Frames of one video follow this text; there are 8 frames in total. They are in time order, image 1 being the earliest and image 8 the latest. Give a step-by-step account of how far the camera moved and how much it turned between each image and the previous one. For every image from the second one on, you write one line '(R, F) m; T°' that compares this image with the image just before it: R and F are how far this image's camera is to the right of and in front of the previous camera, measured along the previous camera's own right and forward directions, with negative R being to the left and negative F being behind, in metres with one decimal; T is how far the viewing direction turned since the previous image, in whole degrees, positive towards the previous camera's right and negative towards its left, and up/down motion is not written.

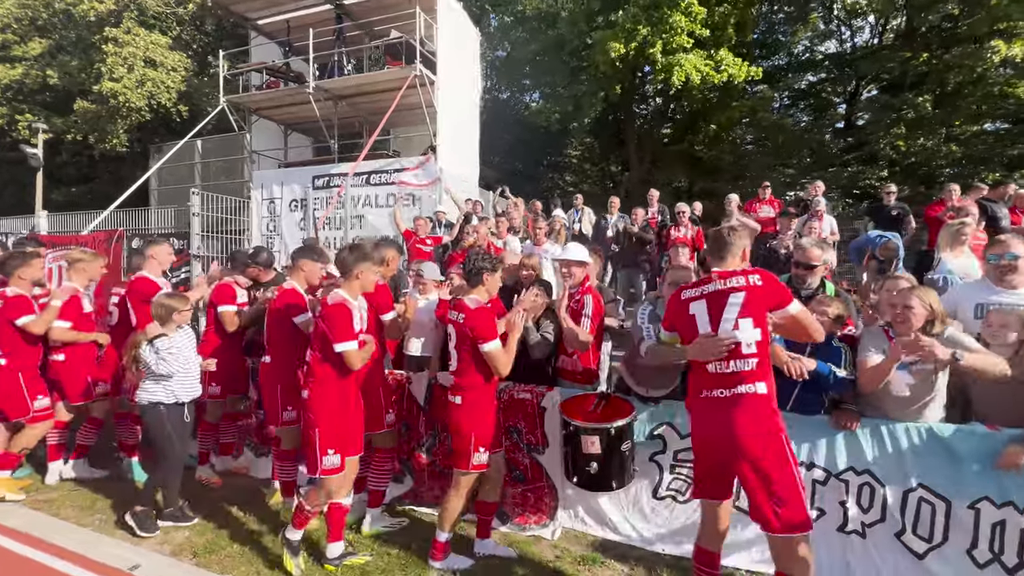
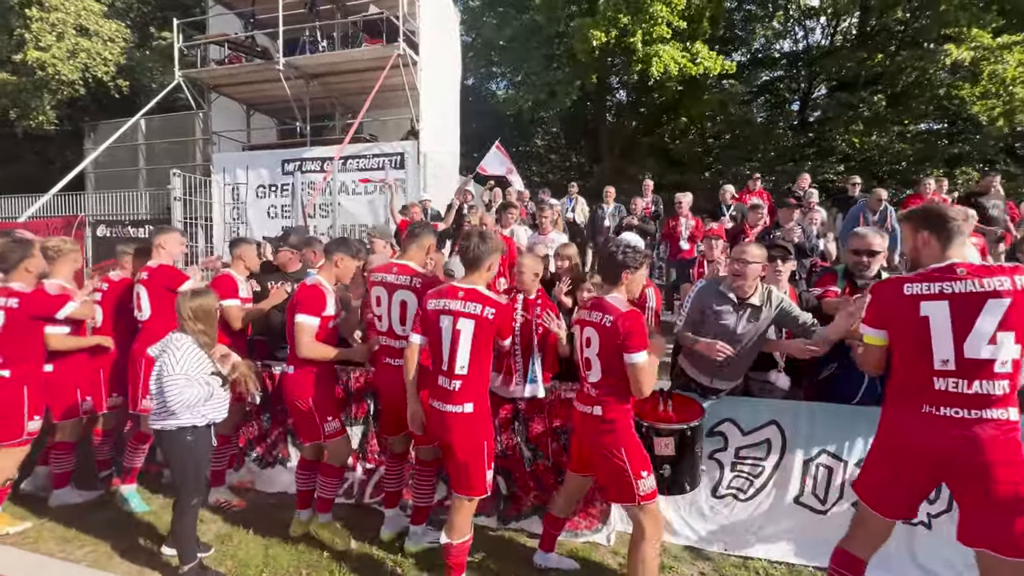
(-0.8, +0.3) m; +5°
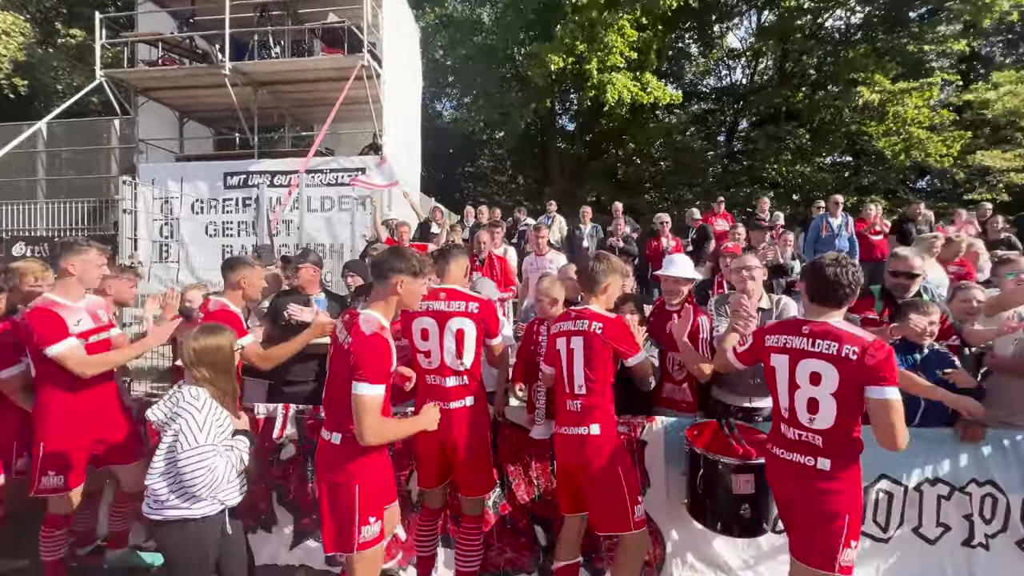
(-0.9, +0.5) m; +8°
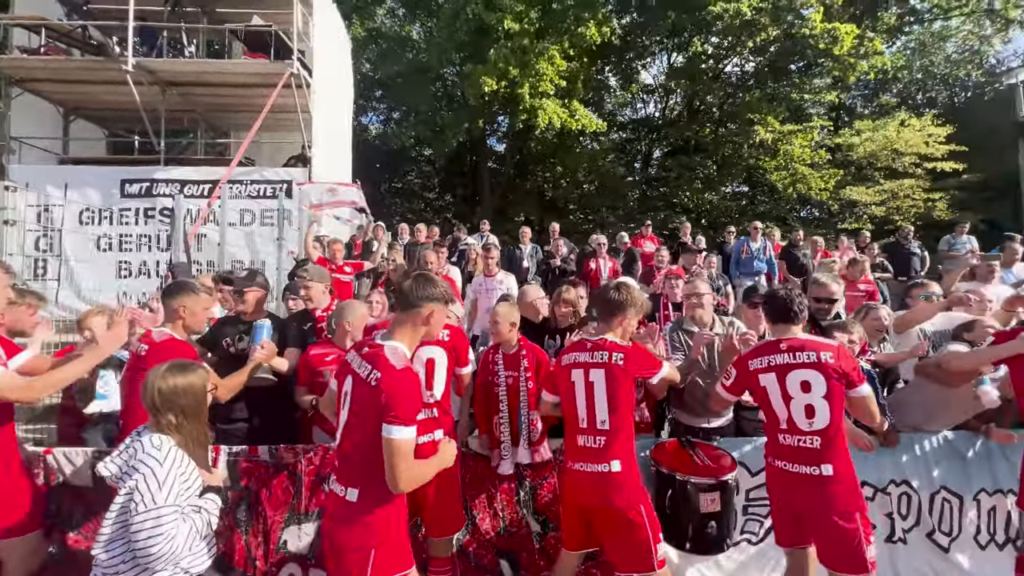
(-0.3, +0.1) m; +9°
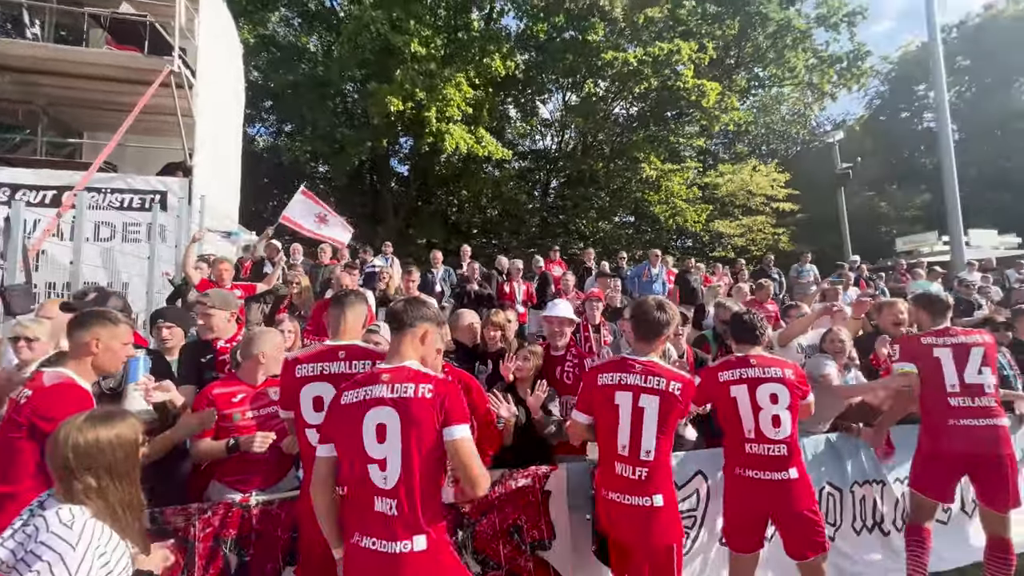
(-0.3, +0.1) m; +13°
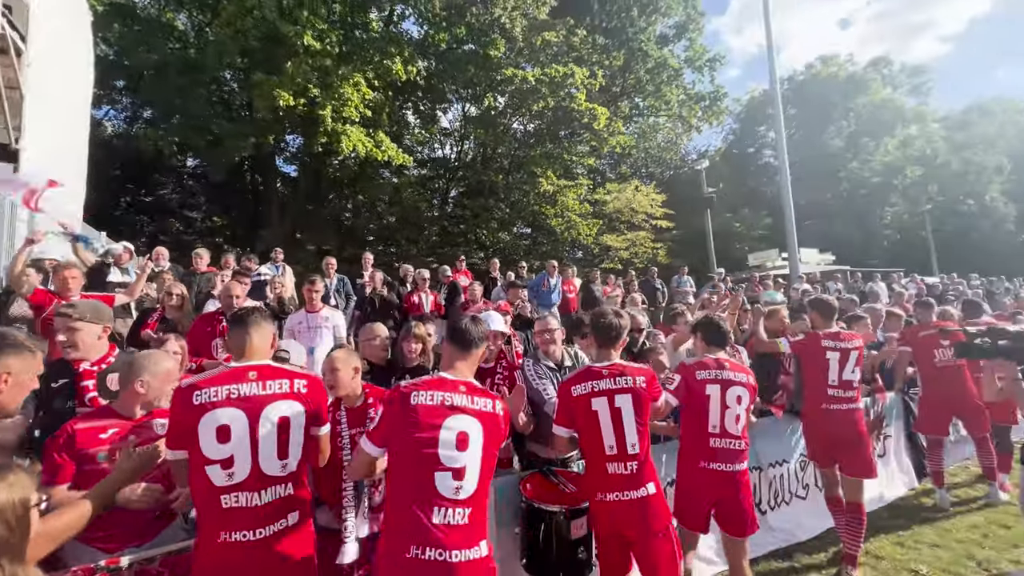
(-0.3, +0.1) m; +13°
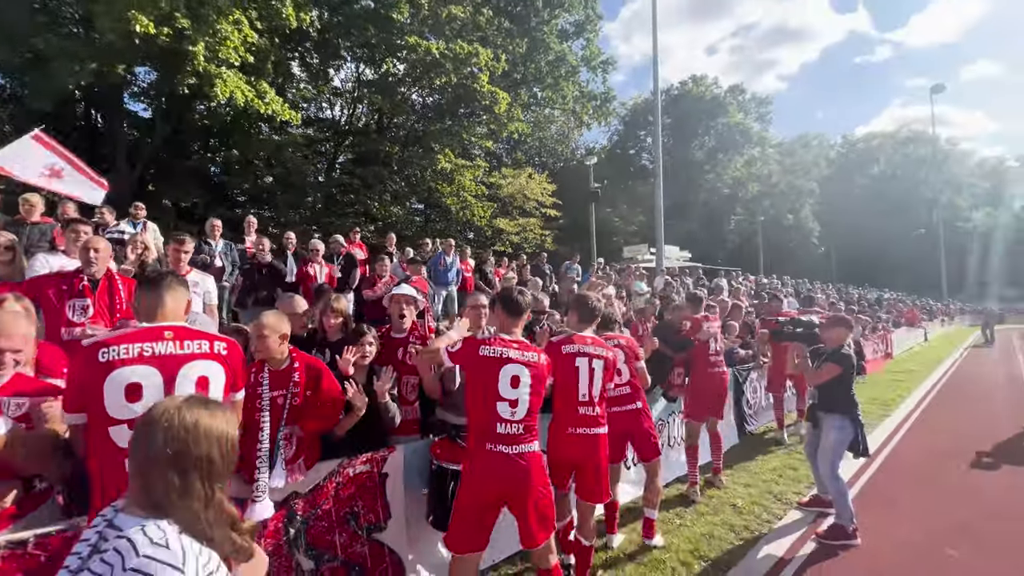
(-0.3, -0.3) m; +14°
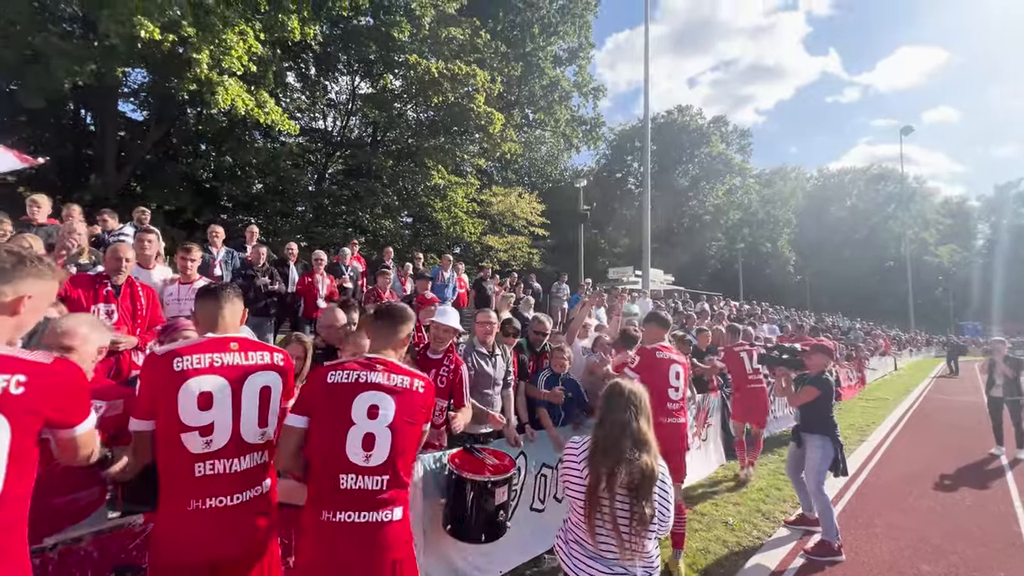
(-0.4, -0.3) m; +2°
